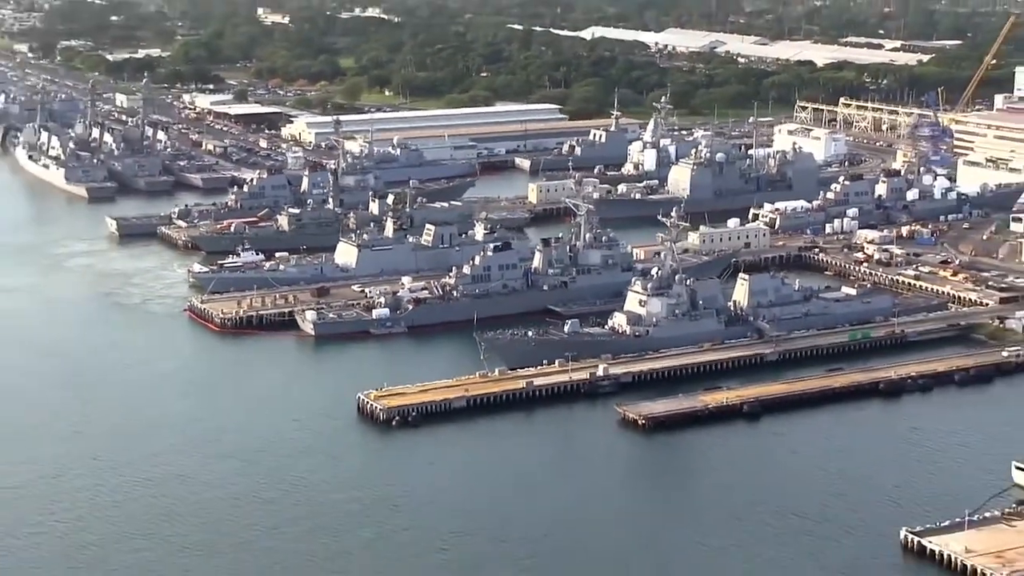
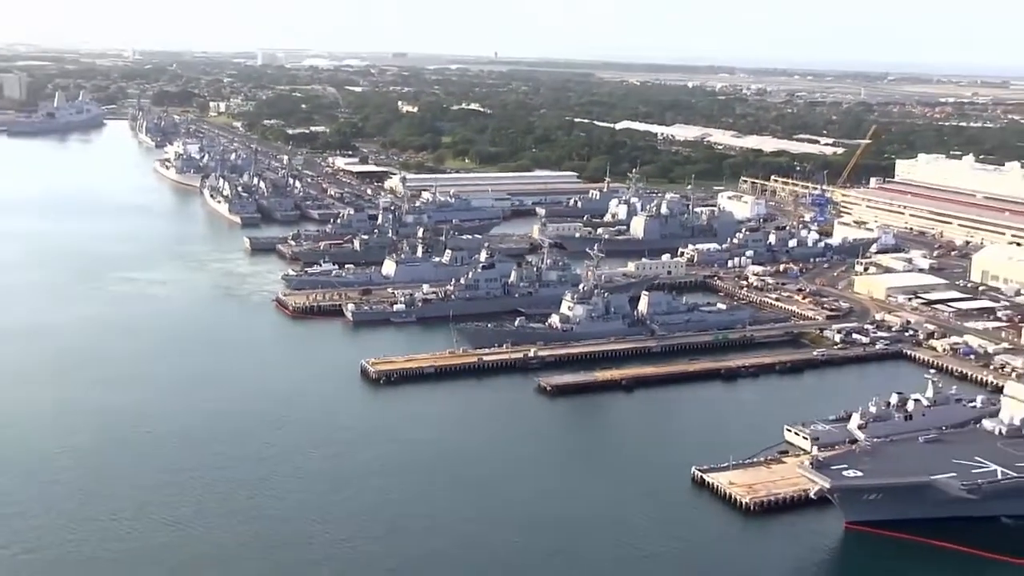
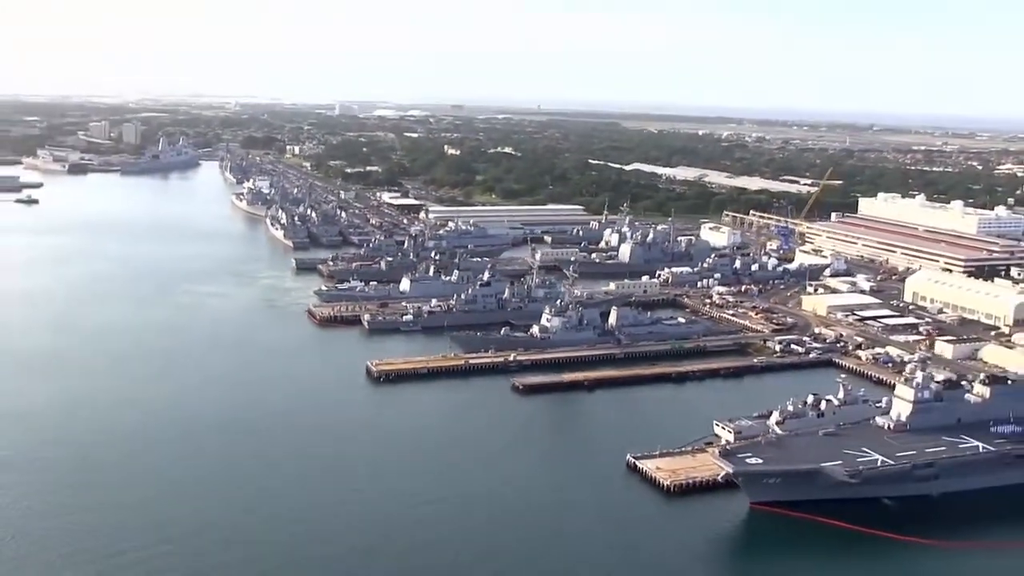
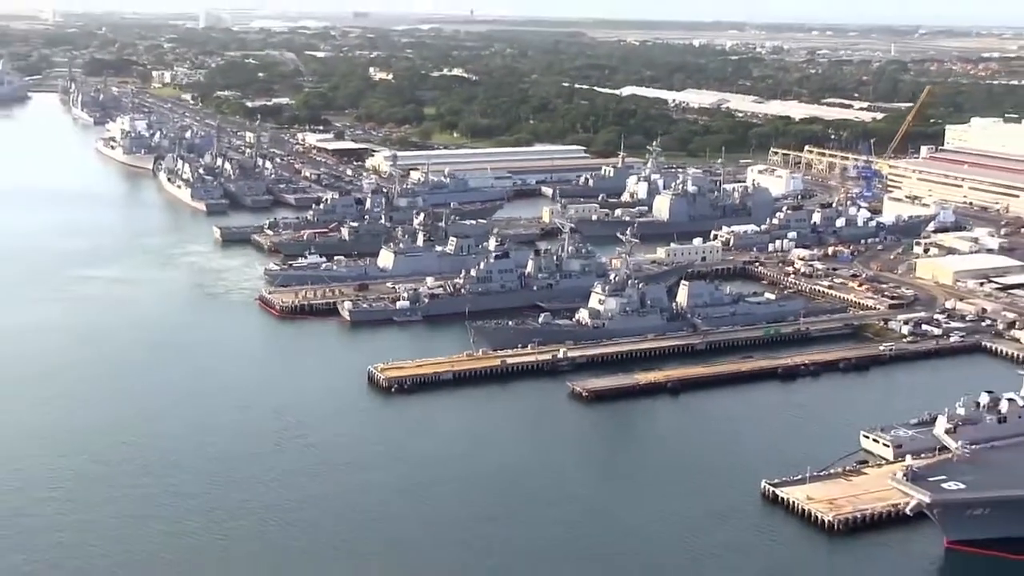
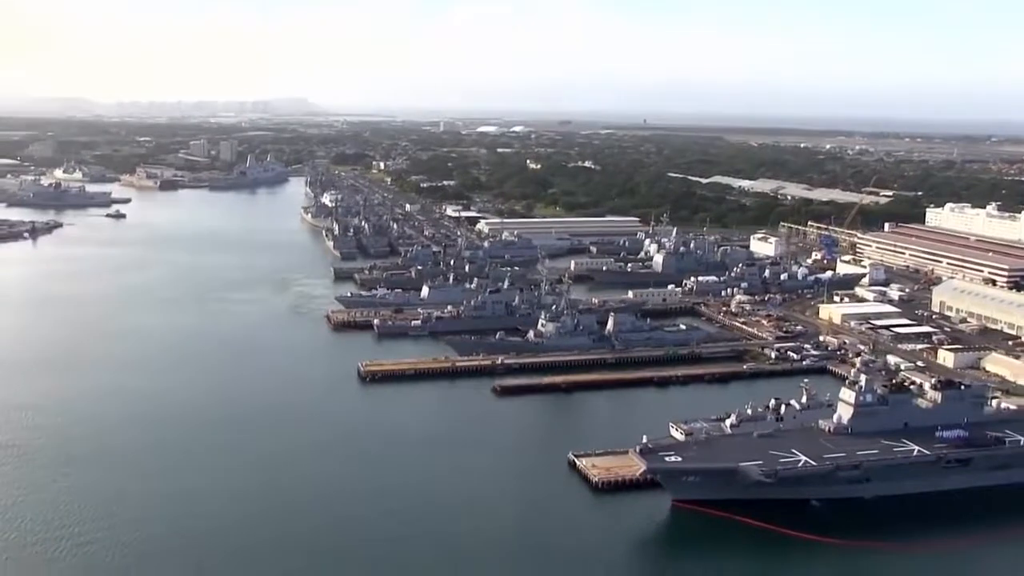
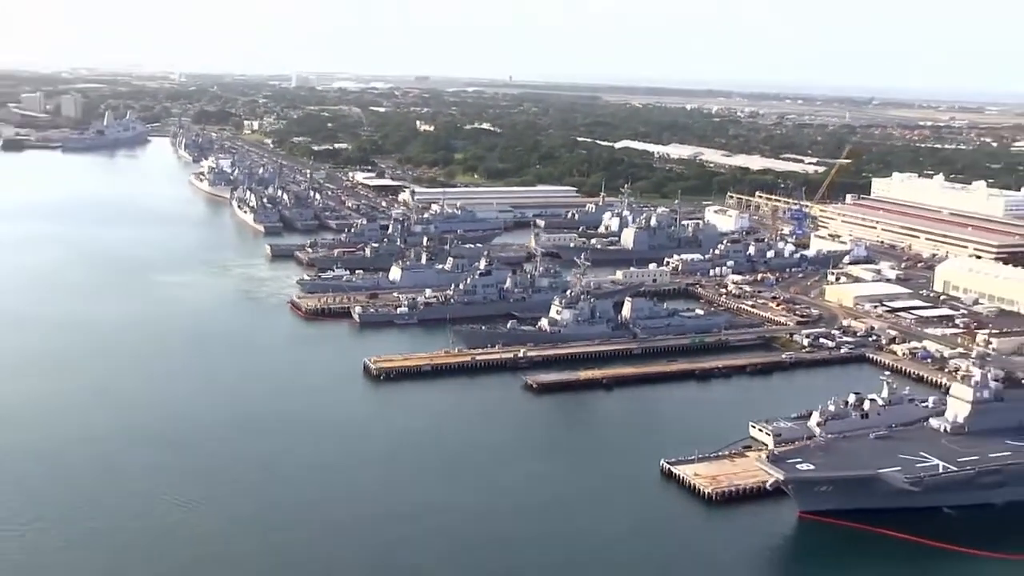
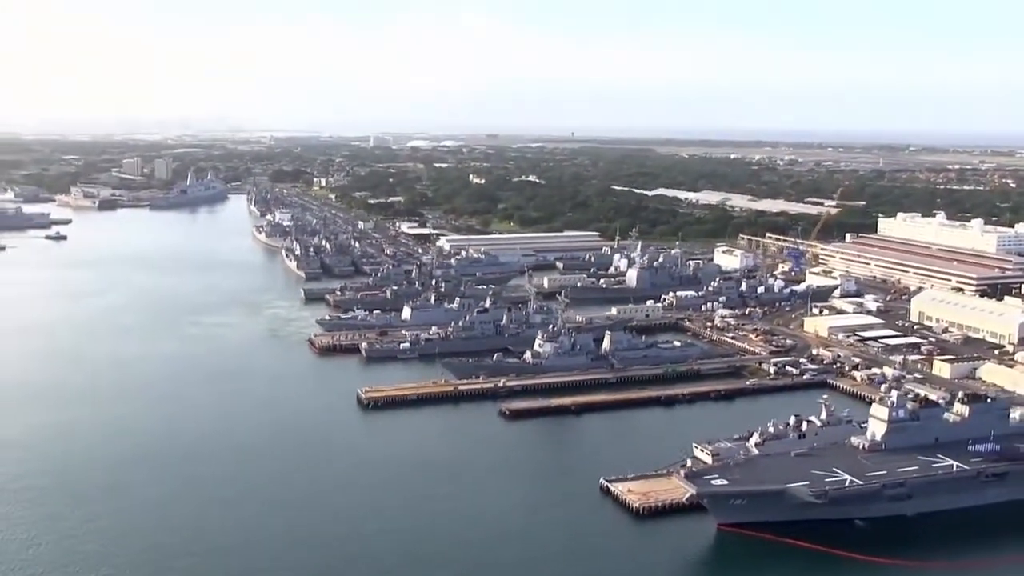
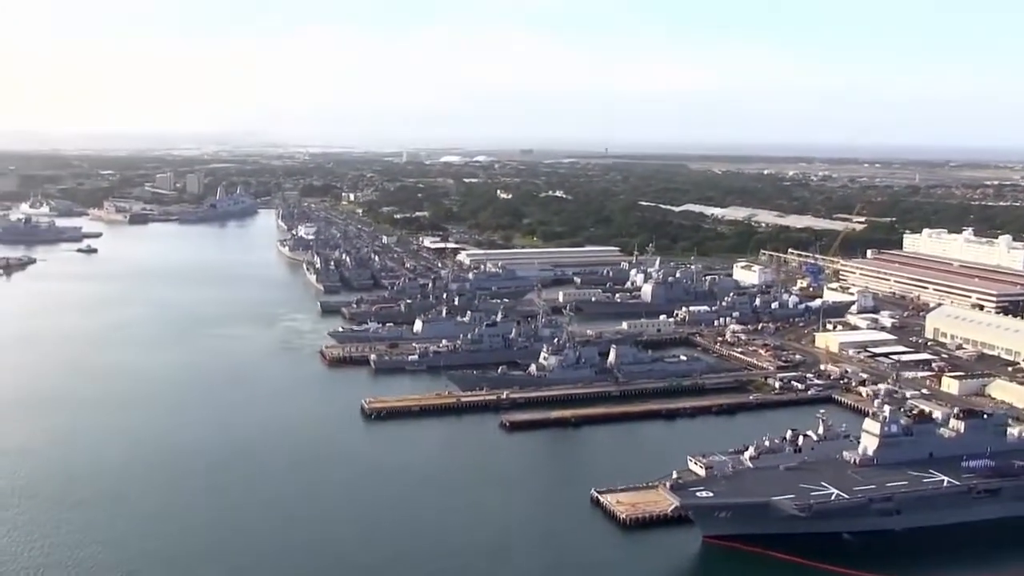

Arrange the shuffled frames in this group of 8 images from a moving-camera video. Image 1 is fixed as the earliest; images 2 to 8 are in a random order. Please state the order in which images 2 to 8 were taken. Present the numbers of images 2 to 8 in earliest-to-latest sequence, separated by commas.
4, 2, 6, 3, 7, 8, 5
